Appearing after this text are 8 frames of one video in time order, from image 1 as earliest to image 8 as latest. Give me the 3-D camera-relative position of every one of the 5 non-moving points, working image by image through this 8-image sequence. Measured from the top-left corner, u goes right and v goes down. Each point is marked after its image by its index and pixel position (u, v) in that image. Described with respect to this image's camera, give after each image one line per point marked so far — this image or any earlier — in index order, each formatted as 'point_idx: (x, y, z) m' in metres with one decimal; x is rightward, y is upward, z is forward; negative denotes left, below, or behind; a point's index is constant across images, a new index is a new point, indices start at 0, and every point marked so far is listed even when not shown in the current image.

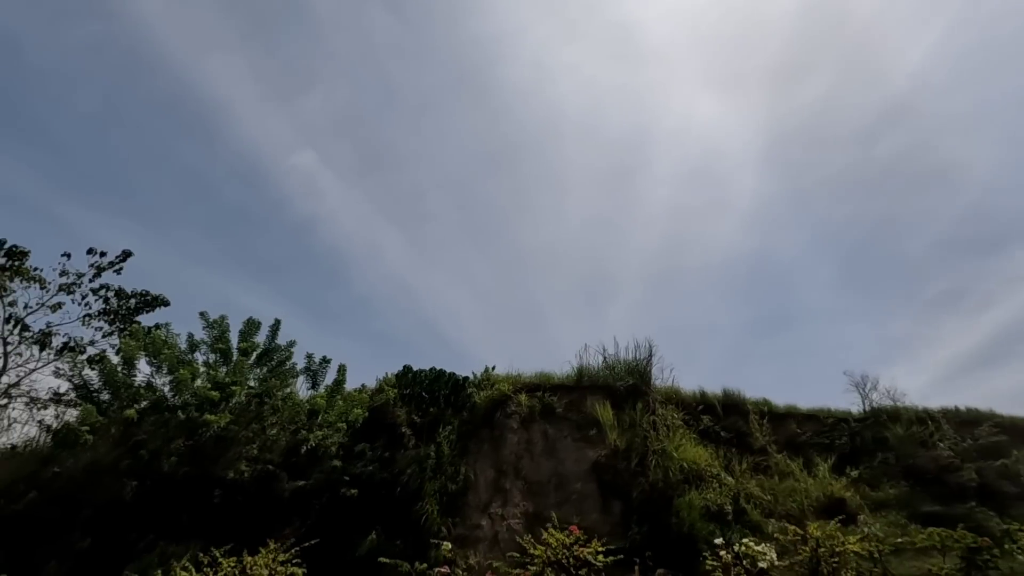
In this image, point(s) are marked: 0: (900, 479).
0: (+9.0, -4.4, +12.3) m
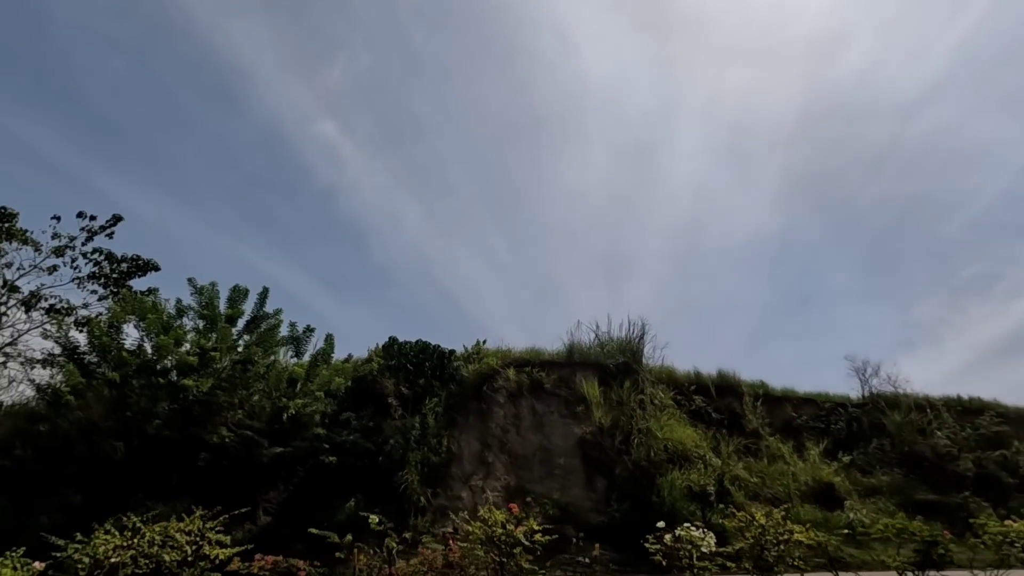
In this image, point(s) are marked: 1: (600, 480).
0: (+8.7, -4.0, +12.1) m
1: (+1.7, -3.6, +10.1) m
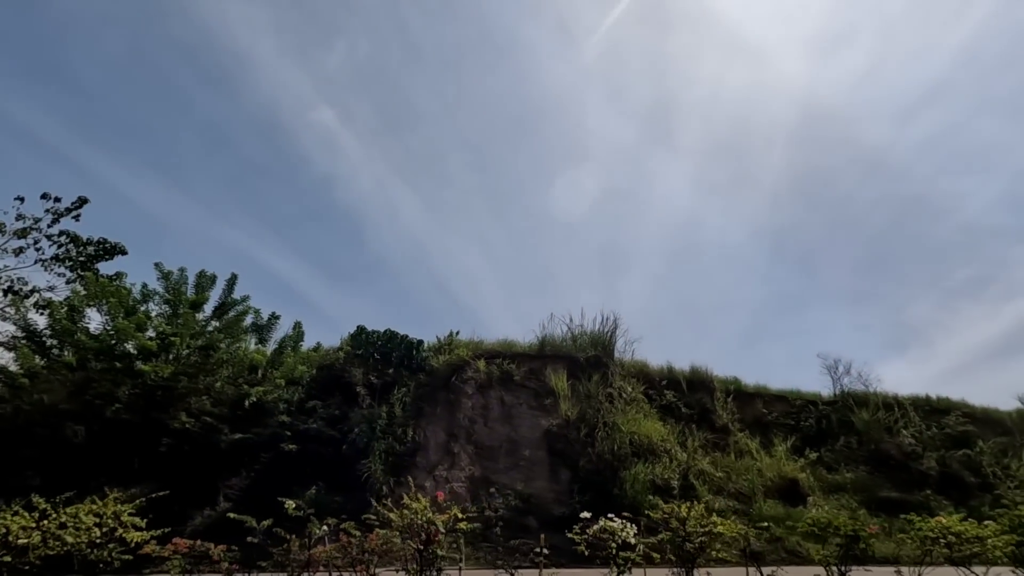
0: (+8.0, -4.0, +12.3) m
1: (+1.0, -3.5, +10.1) m
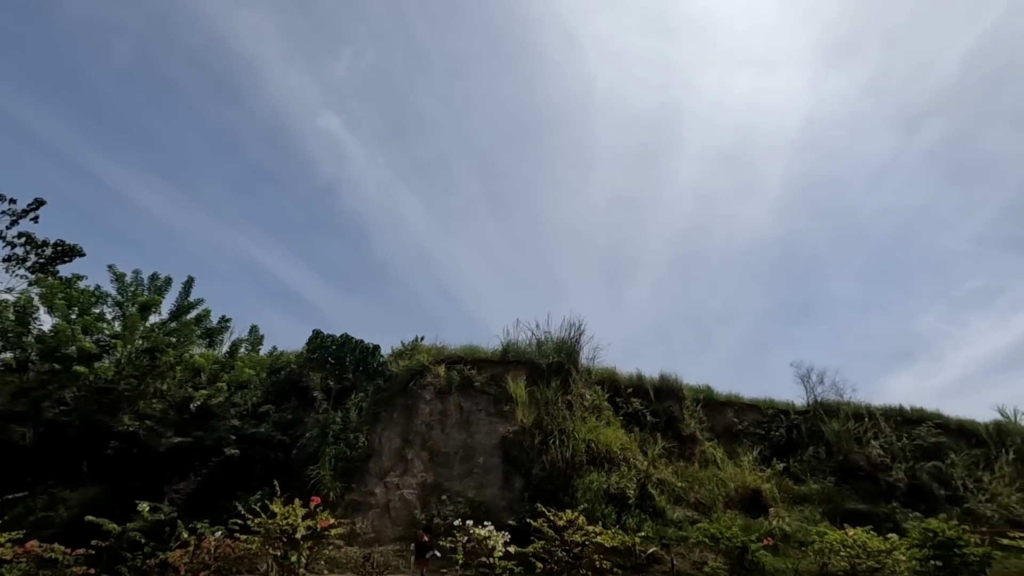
0: (+7.1, -4.2, +12.1) m
1: (+0.1, -3.6, +10.0) m
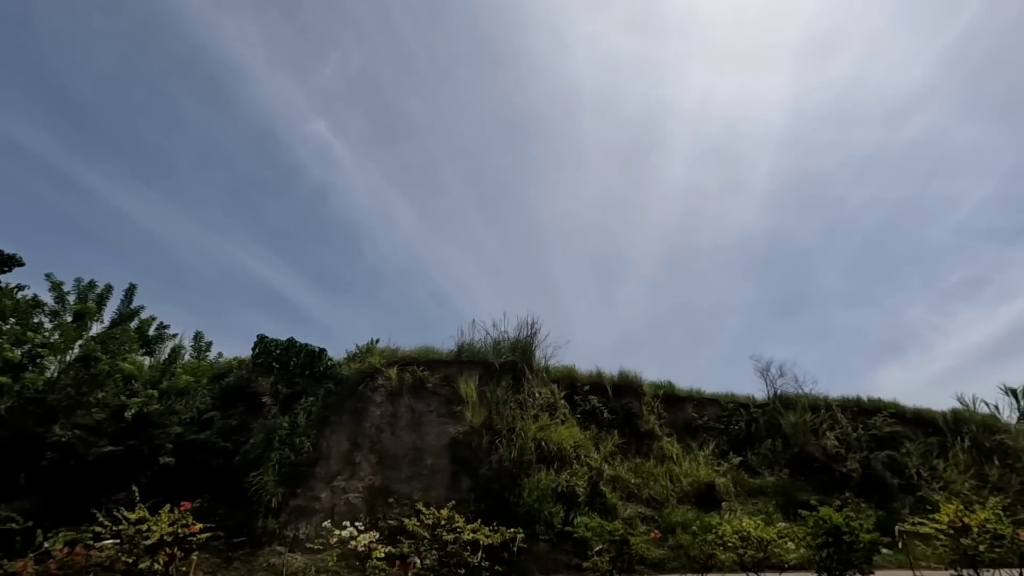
0: (+6.2, -4.0, +12.1) m
1: (-0.9, -3.6, +9.9) m
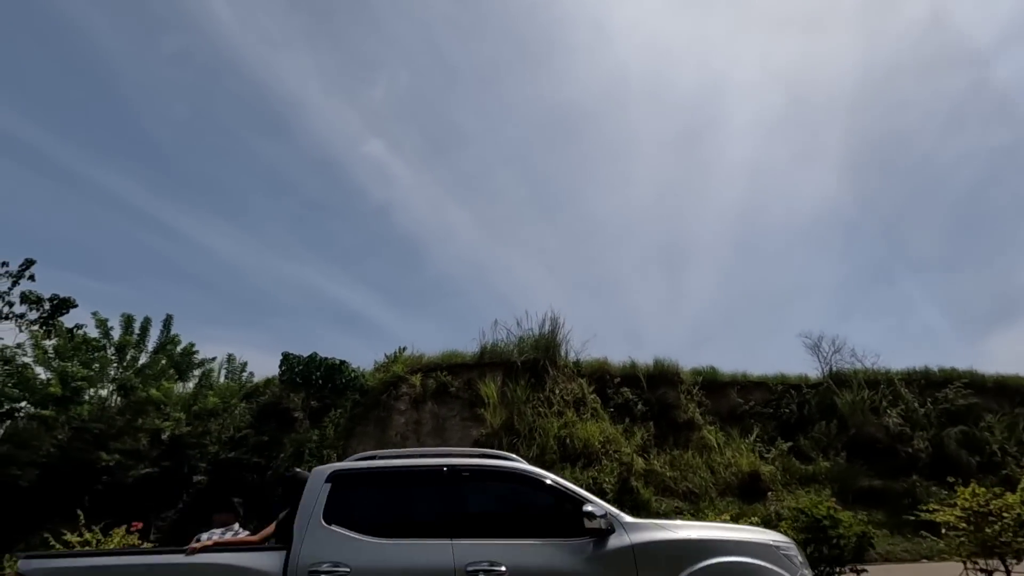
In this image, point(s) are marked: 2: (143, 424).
0: (+6.8, -3.4, +11.1) m
1: (-0.4, -3.6, +9.8) m
2: (-6.8, -2.5, +9.8) m
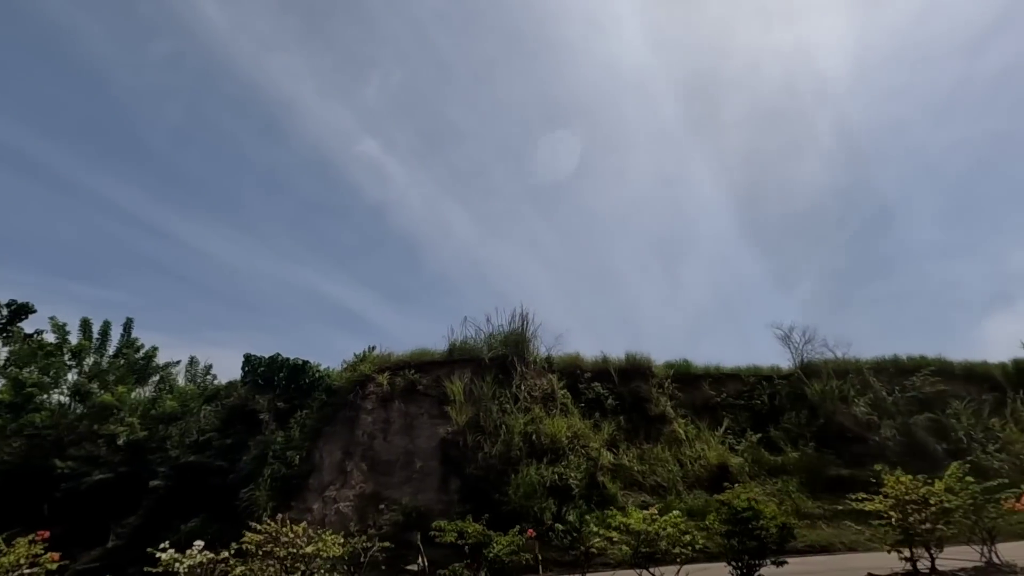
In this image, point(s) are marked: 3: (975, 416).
0: (+6.2, -3.2, +11.1) m
1: (-1.0, -3.5, +9.7) m
2: (-7.4, -2.5, +9.6) m
3: (+9.5, -2.6, +10.9) m
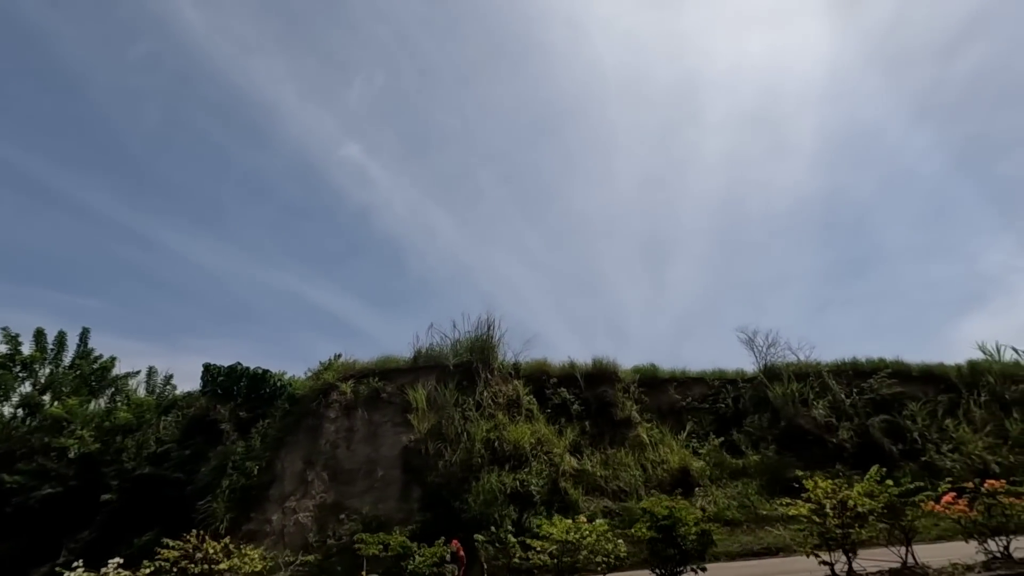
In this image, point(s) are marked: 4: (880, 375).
0: (+5.4, -3.3, +11.2) m
1: (-1.7, -3.6, +9.7) m
2: (-8.1, -2.7, +9.4) m
3: (+8.8, -2.7, +11.2) m
4: (+8.3, -1.9, +12.0) m
